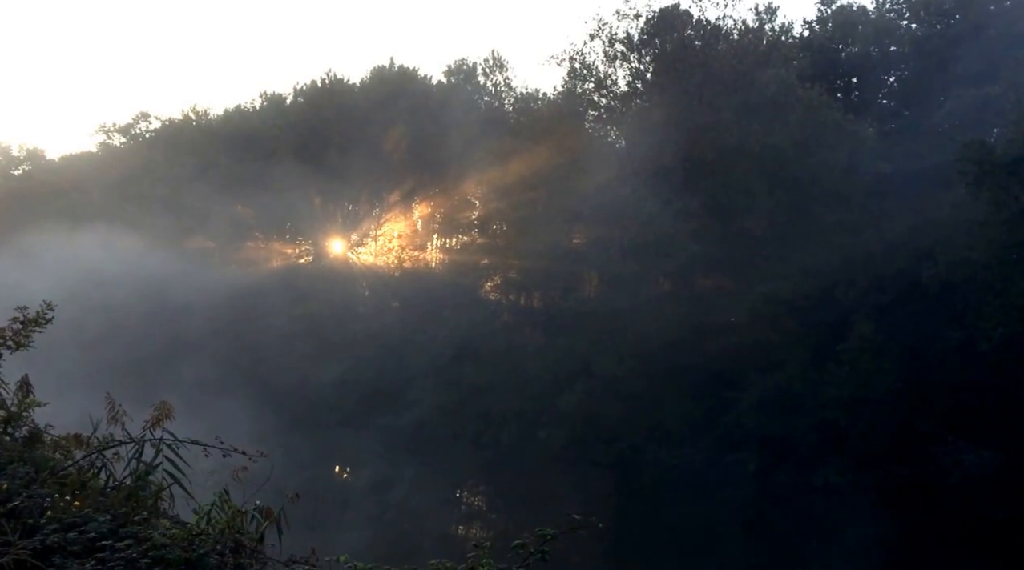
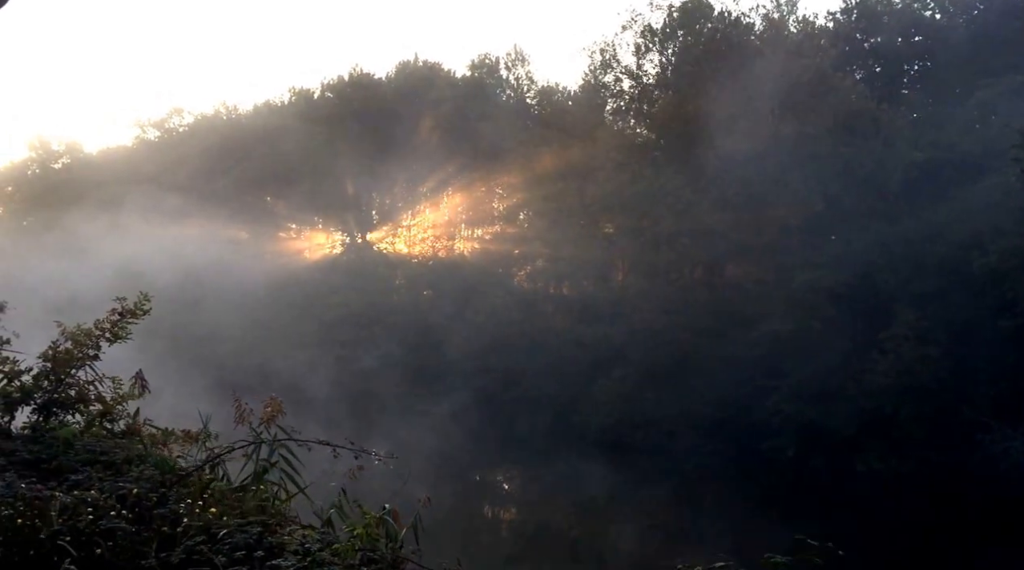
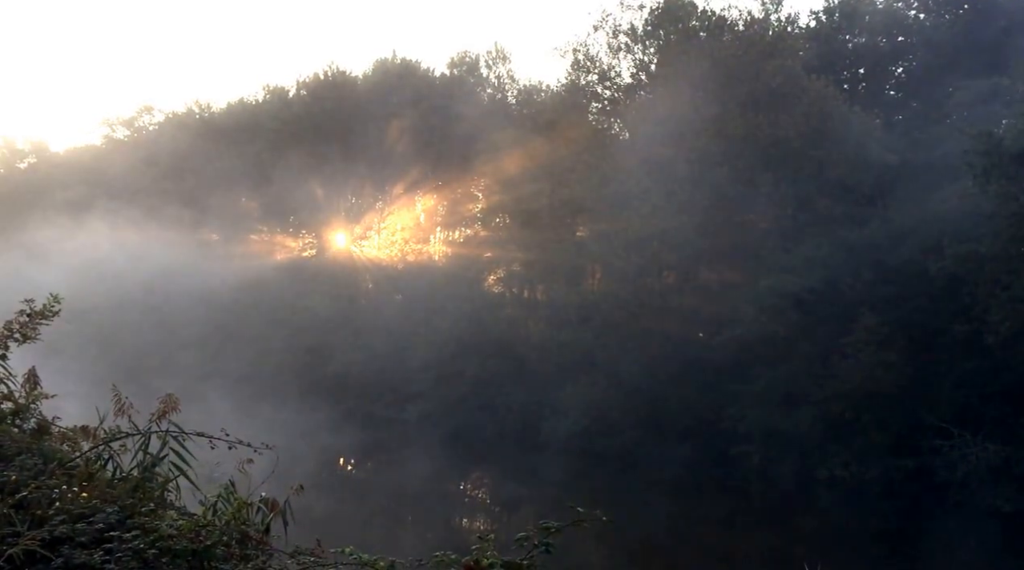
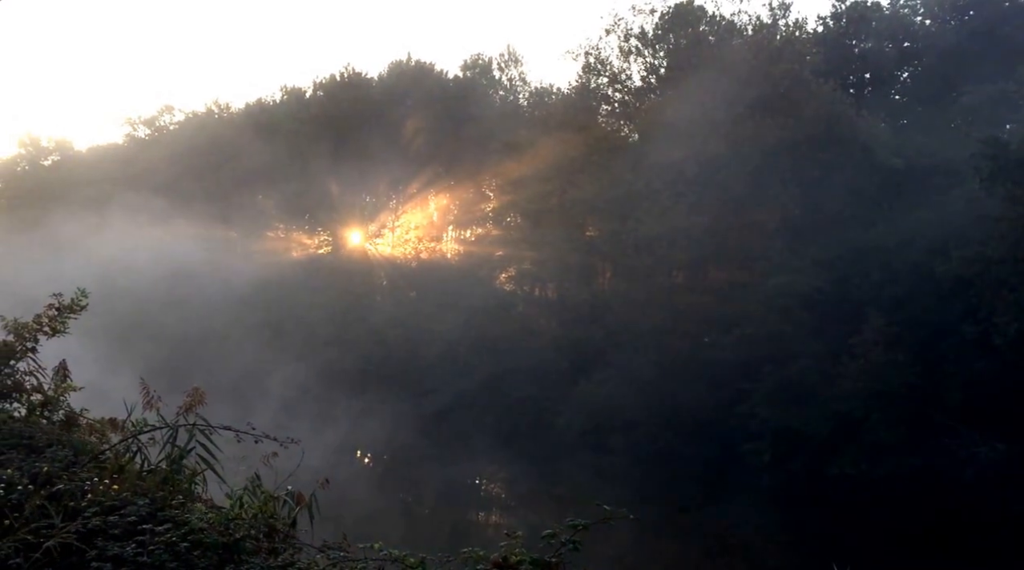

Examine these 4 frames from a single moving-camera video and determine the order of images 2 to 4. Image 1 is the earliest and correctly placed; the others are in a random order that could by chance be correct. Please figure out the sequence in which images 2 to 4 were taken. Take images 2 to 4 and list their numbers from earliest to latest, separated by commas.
3, 4, 2
